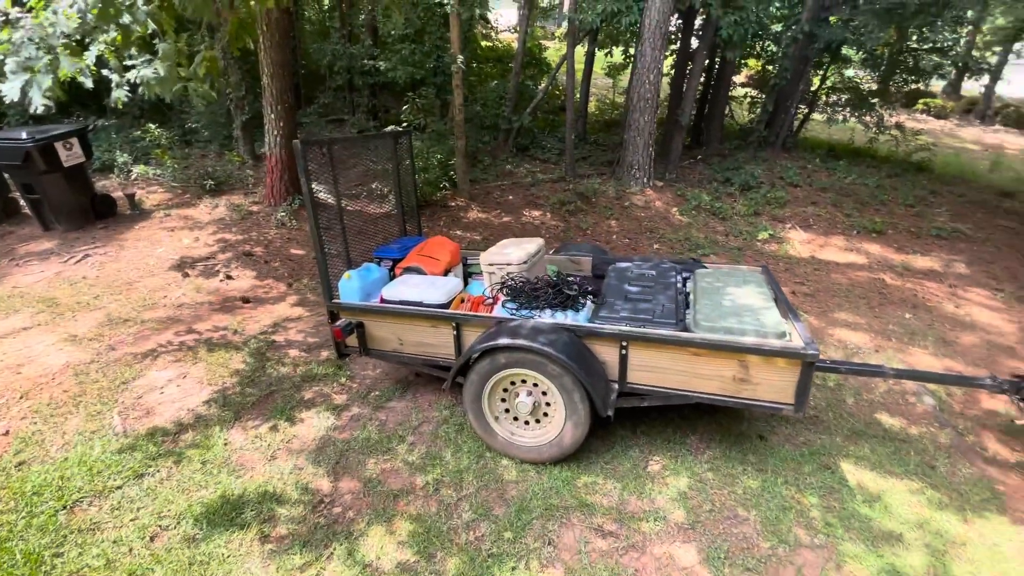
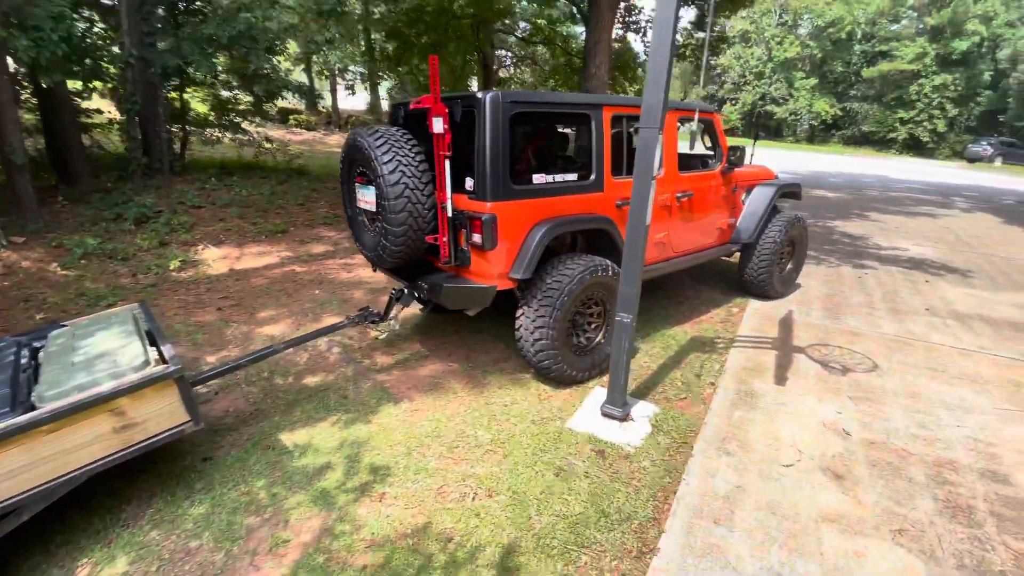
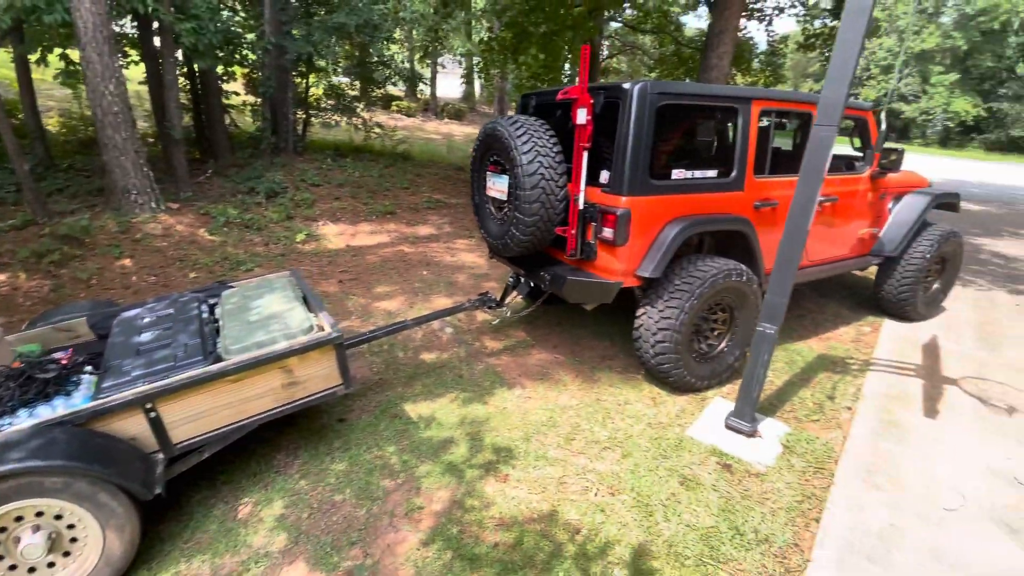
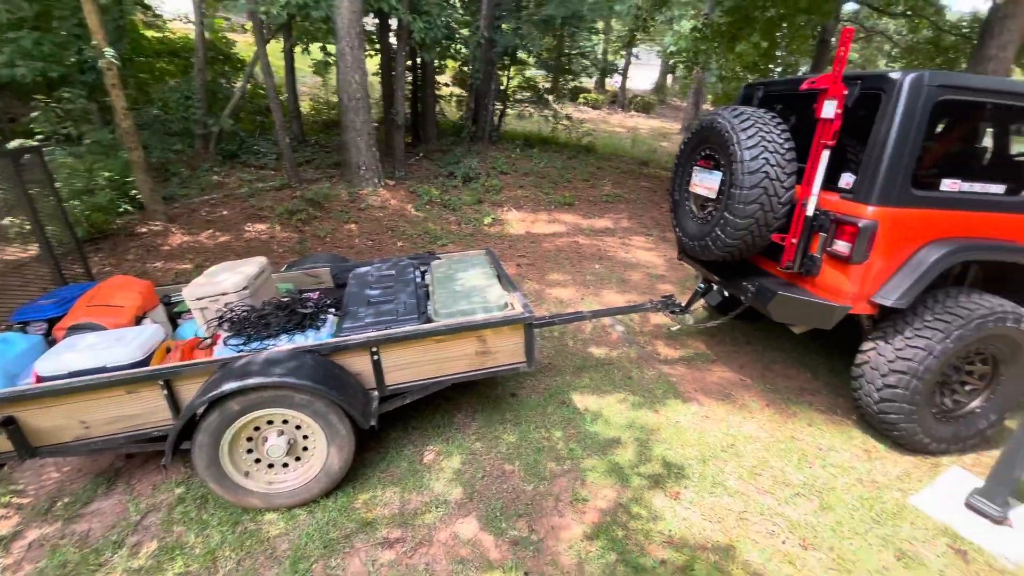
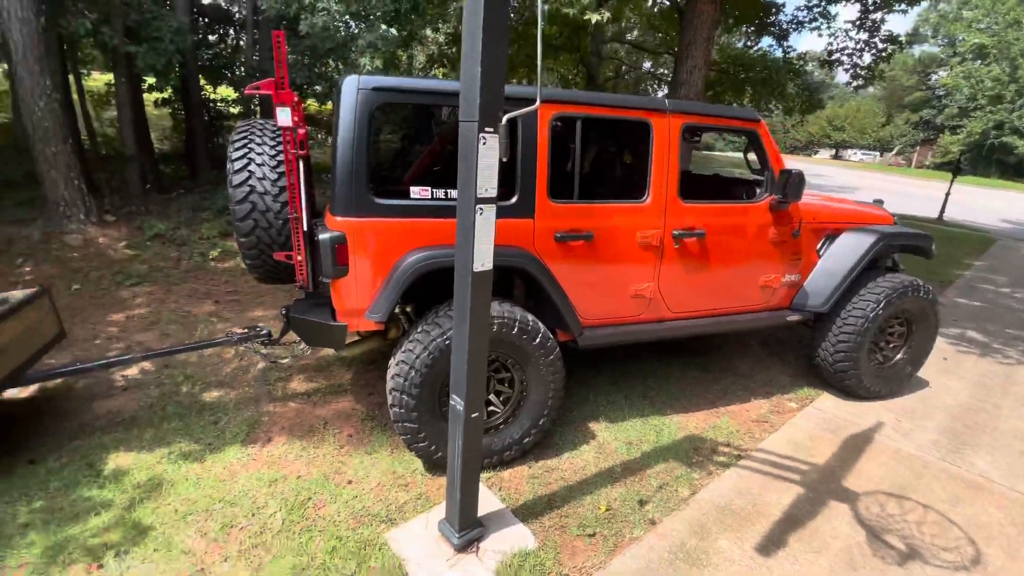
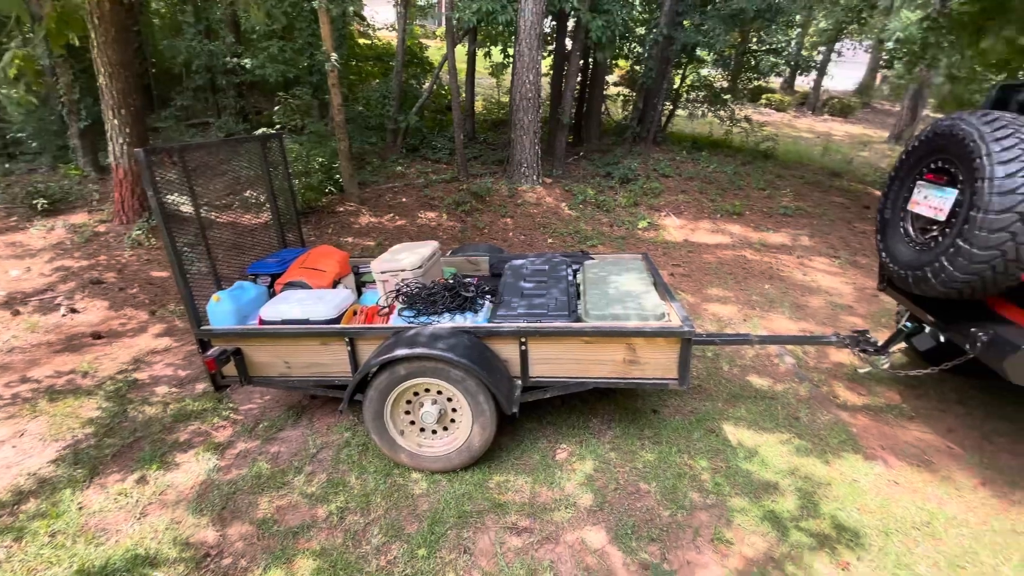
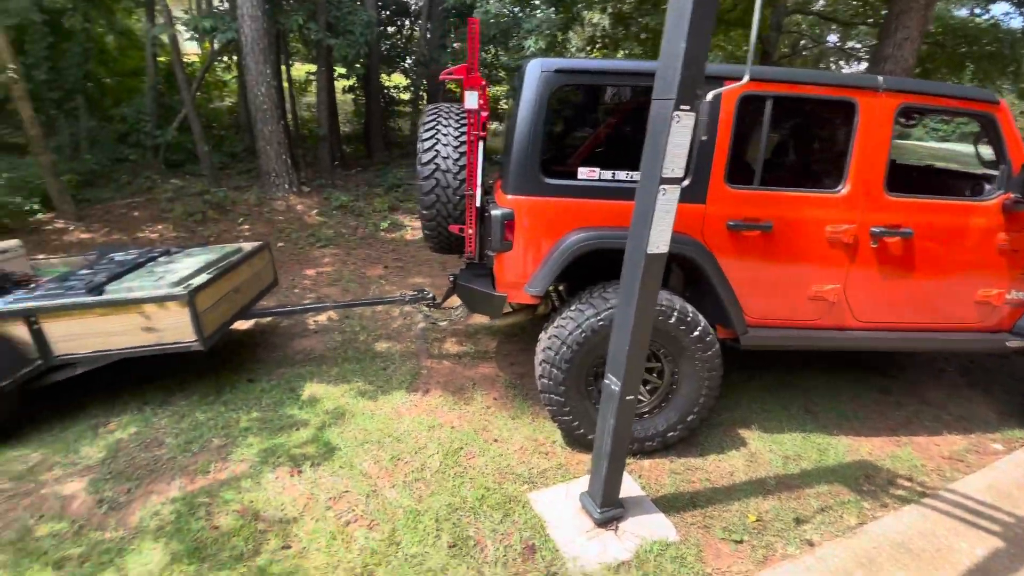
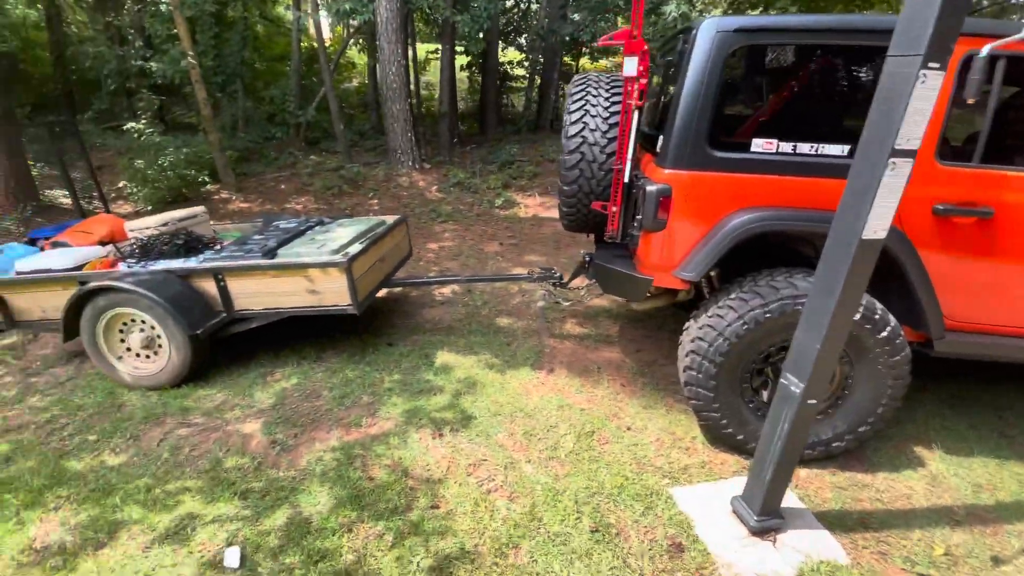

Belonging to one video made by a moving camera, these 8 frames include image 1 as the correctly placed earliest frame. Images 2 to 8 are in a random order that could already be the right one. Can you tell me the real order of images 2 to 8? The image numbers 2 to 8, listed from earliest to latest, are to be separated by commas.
6, 4, 3, 2, 5, 7, 8
